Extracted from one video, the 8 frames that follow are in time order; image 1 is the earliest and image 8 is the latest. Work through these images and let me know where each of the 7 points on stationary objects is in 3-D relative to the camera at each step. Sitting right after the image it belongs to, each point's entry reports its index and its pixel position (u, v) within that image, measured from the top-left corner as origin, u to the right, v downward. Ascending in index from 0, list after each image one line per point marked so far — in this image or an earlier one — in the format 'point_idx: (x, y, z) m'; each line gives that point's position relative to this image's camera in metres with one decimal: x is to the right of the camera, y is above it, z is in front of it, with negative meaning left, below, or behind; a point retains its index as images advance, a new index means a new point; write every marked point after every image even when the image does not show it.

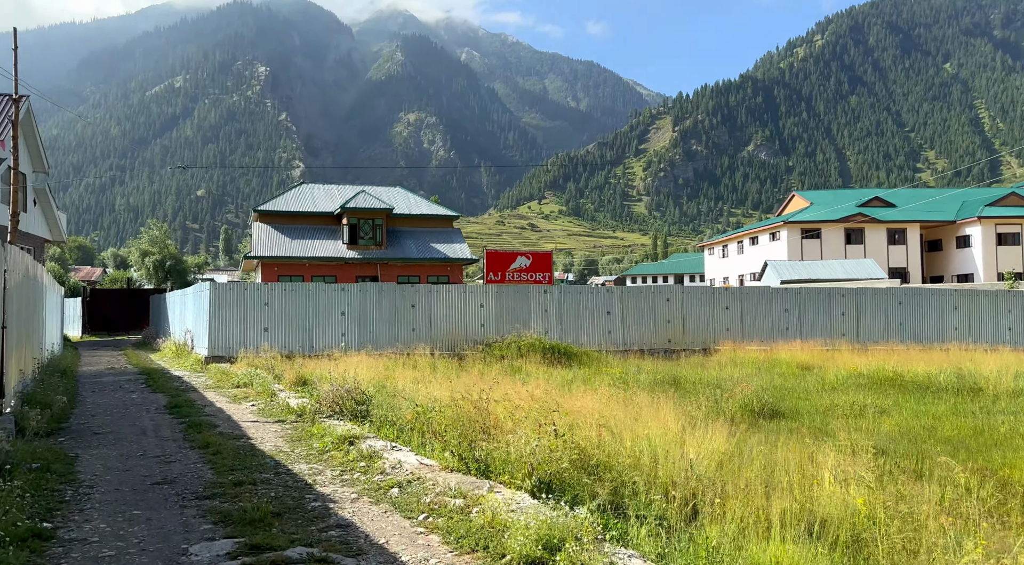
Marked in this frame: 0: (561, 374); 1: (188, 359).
0: (+0.9, -1.5, +13.9) m
1: (-7.5, -1.8, +20.0) m
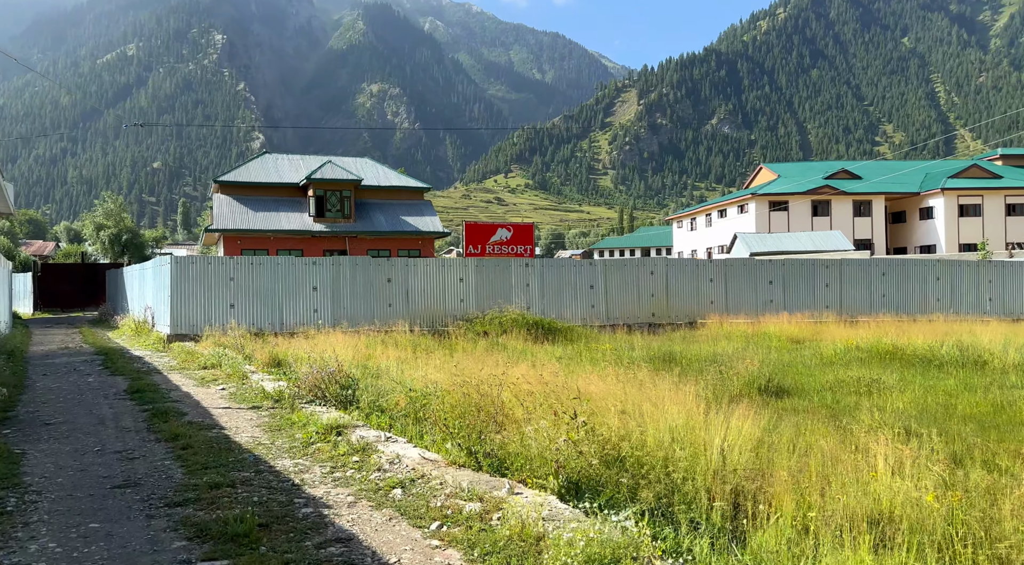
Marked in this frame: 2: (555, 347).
0: (+0.7, -1.1, +13.1) m
1: (-7.9, -1.2, +18.9) m
2: (+0.8, -1.1, +14.0) m
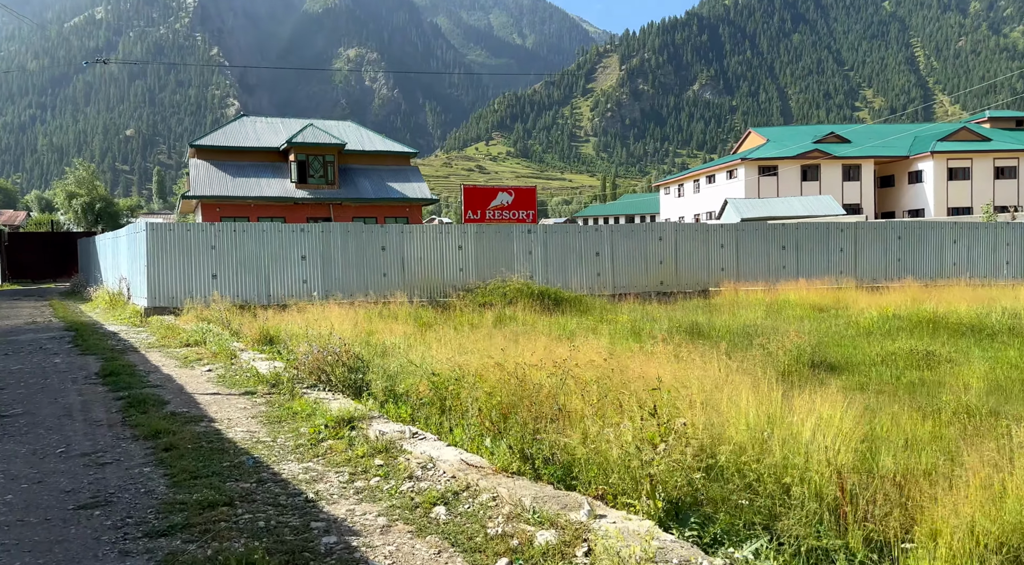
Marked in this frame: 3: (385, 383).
0: (+0.9, -0.6, +12.0) m
1: (-7.8, -0.6, +17.5) m
2: (+0.9, -0.6, +12.9) m
3: (-1.1, -0.9, +7.4) m
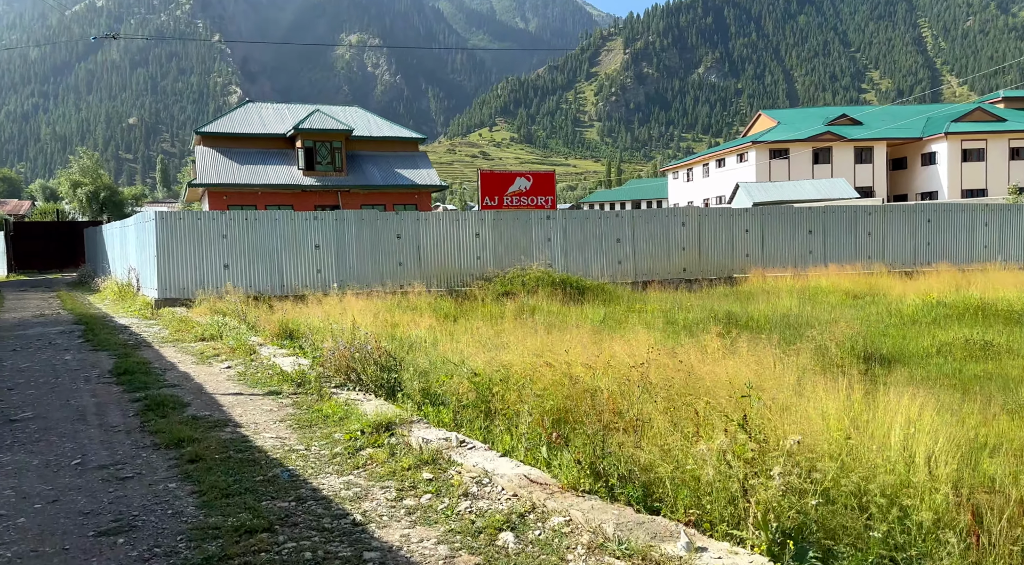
0: (+1.3, -0.5, +11.5) m
1: (-7.4, -0.4, +17.1) m
2: (+1.3, -0.5, +12.4) m
3: (-0.7, -0.8, +6.9) m
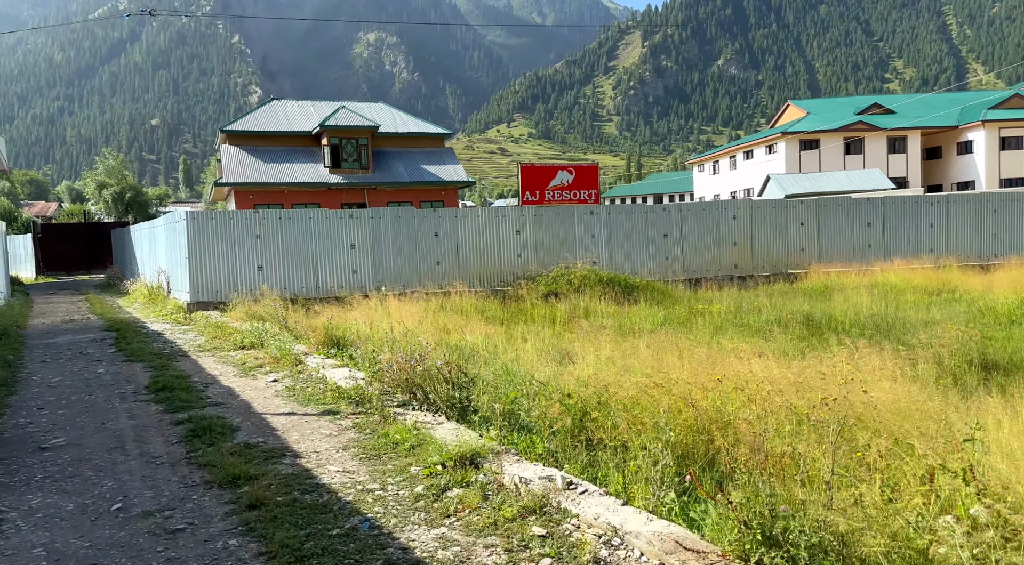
0: (+2.0, -0.5, +10.6) m
1: (-6.6, -0.5, +16.4) m
2: (+2.1, -0.5, +11.5) m
3: (-0.1, -0.8, +6.0) m
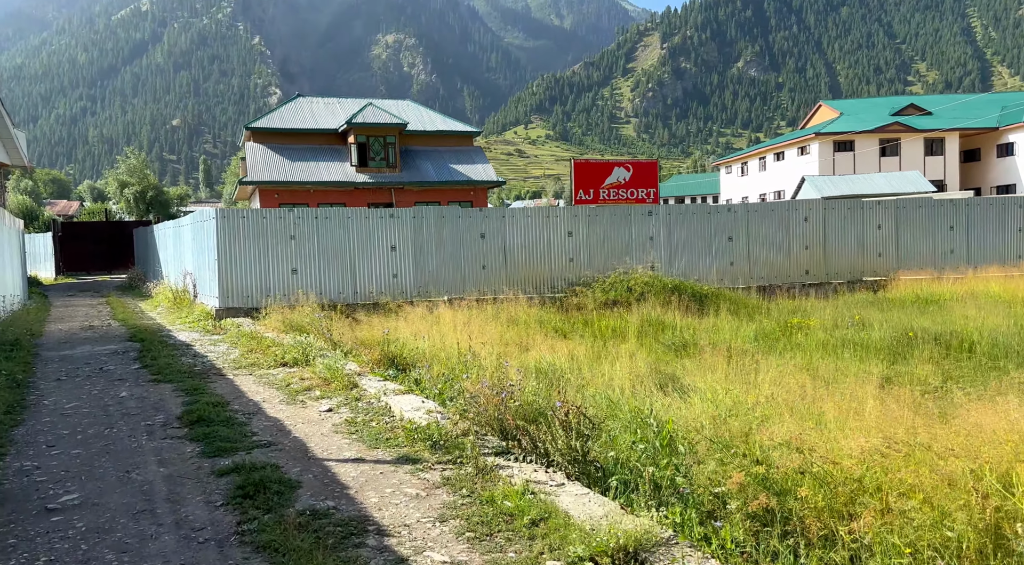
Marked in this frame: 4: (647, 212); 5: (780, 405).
0: (+2.9, -0.6, +9.1) m
1: (-5.6, -0.5, +15.1) m
2: (+3.0, -0.6, +10.1) m
3: (+0.7, -0.9, +4.6) m
4: (+2.6, +1.3, +16.5) m
5: (+1.7, -0.7, +5.7) m
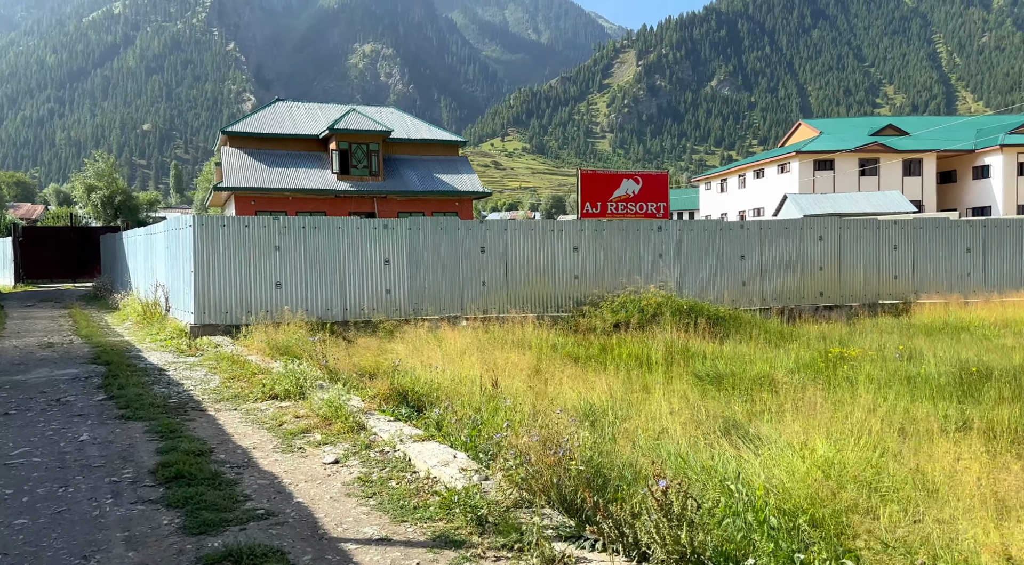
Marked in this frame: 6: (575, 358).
0: (+3.1, -0.9, +8.1) m
1: (-5.5, -0.7, +13.8) m
2: (+3.2, -0.9, +9.0) m
3: (+1.1, -1.1, +3.5) m
4: (+2.7, +1.0, +15.5) m
5: (+2.0, -0.9, +4.6) m
6: (+0.8, -0.9, +9.9) m
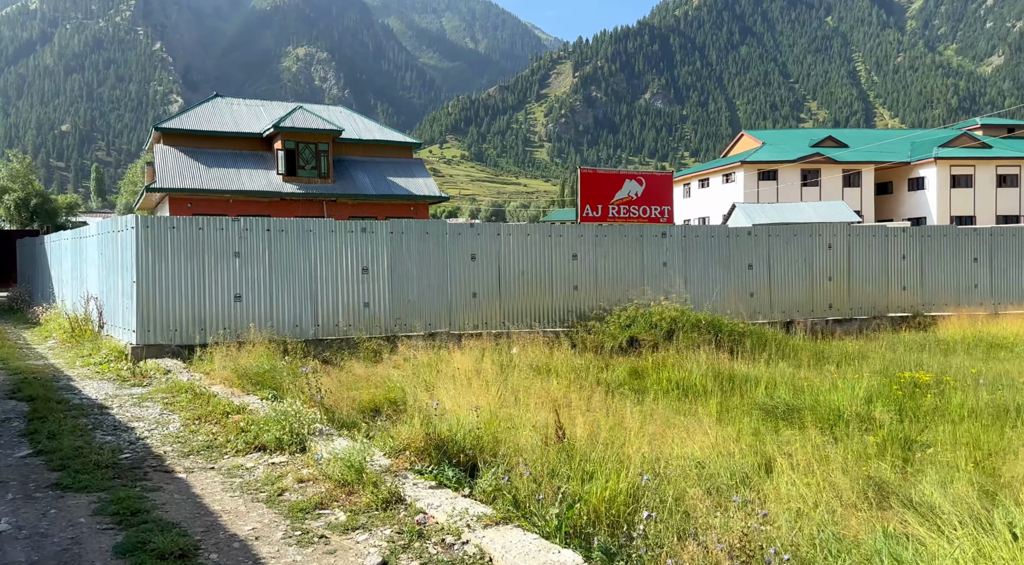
0: (+3.5, -1.0, +6.6) m
1: (-5.5, -0.9, +11.6) m
2: (+3.5, -1.0, +7.5) m
3: (+1.8, -1.2, +1.8) m
4: (+2.5, +0.8, +13.9) m
5: (+2.7, -1.0, +3.0) m
6: (+1.0, -1.0, +8.2) m
